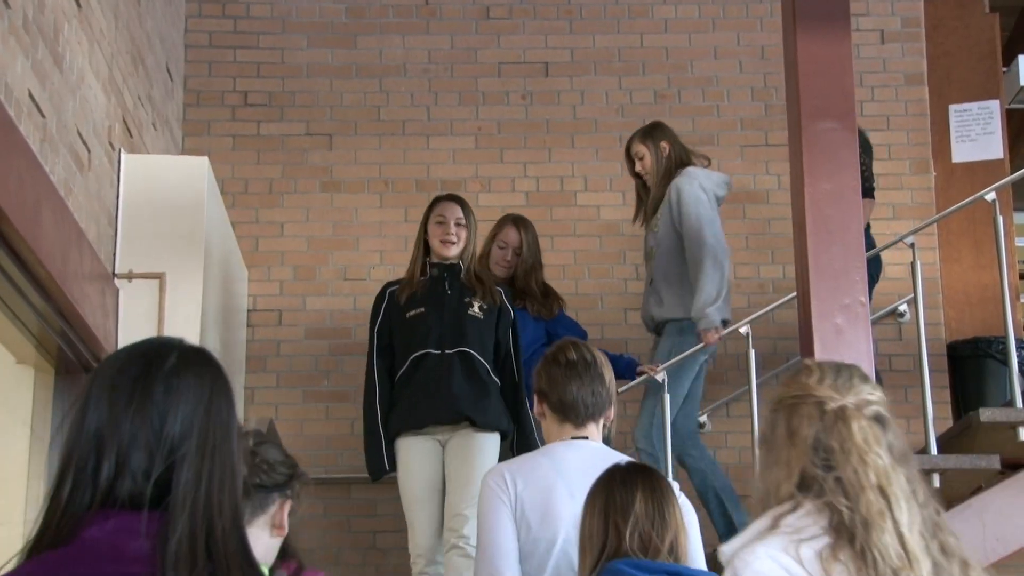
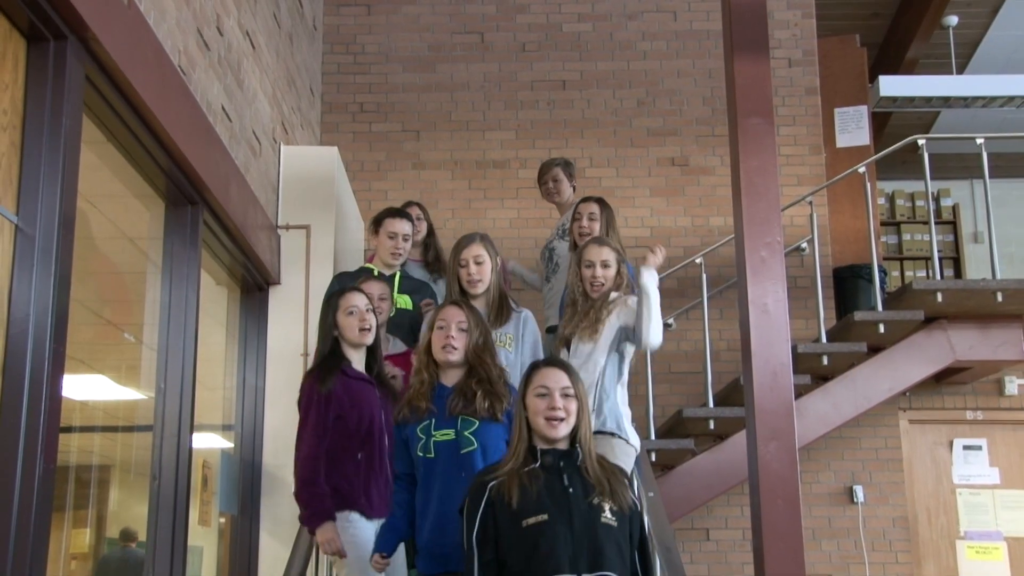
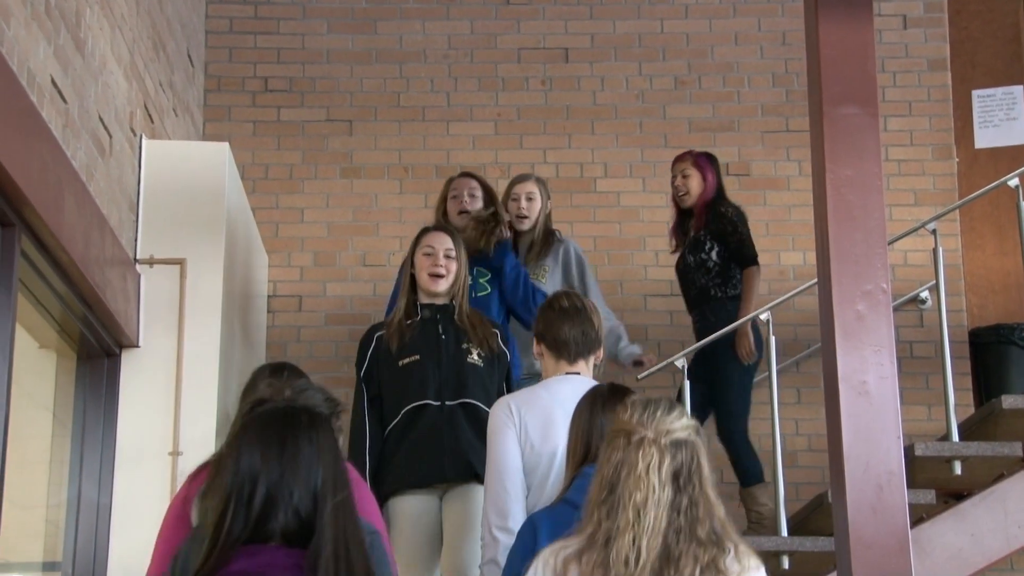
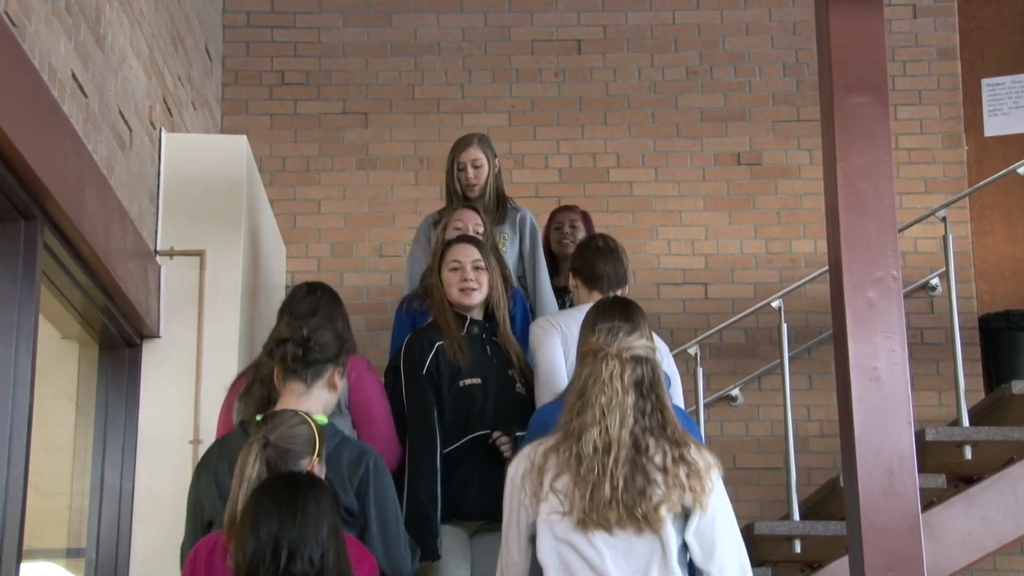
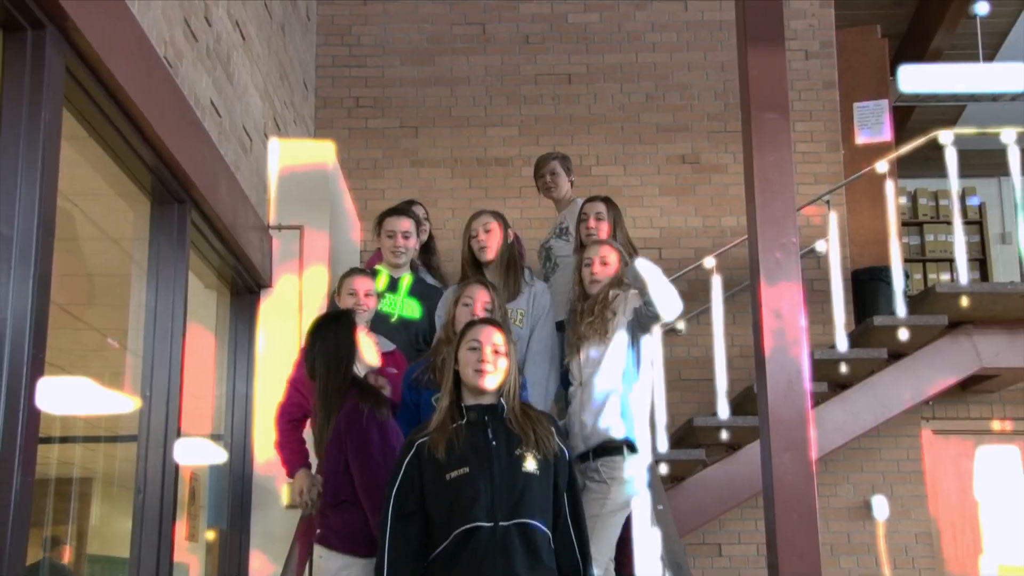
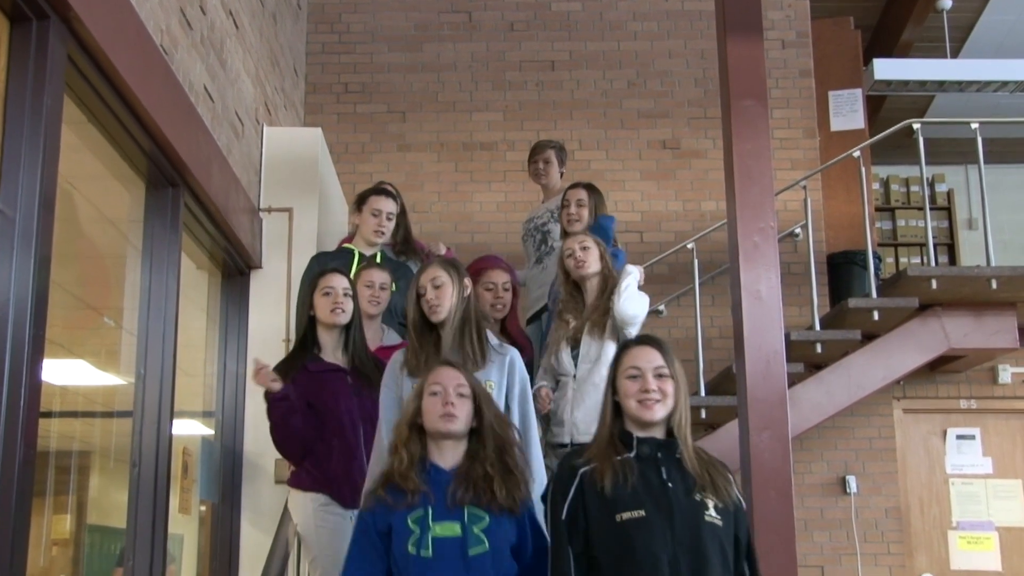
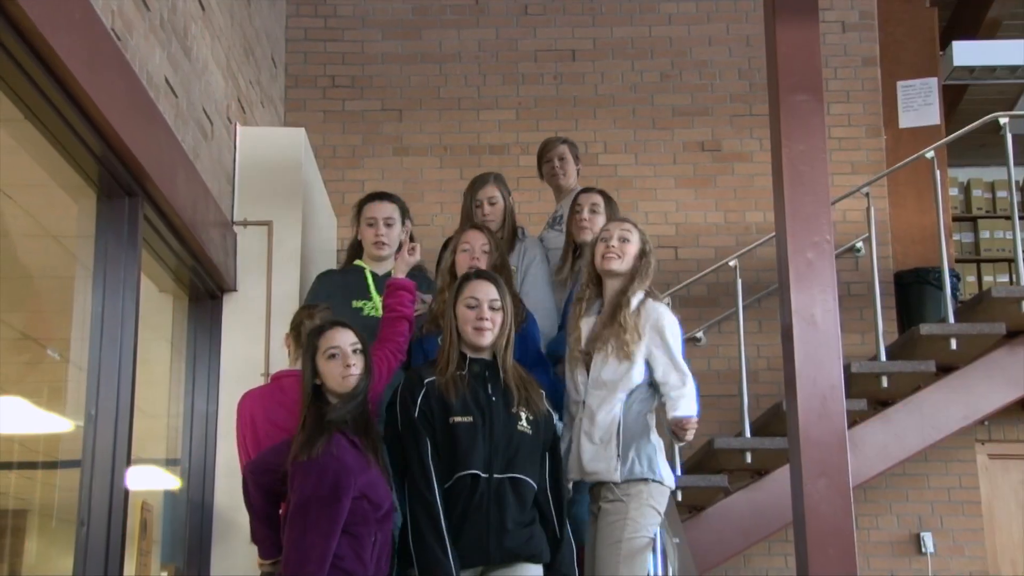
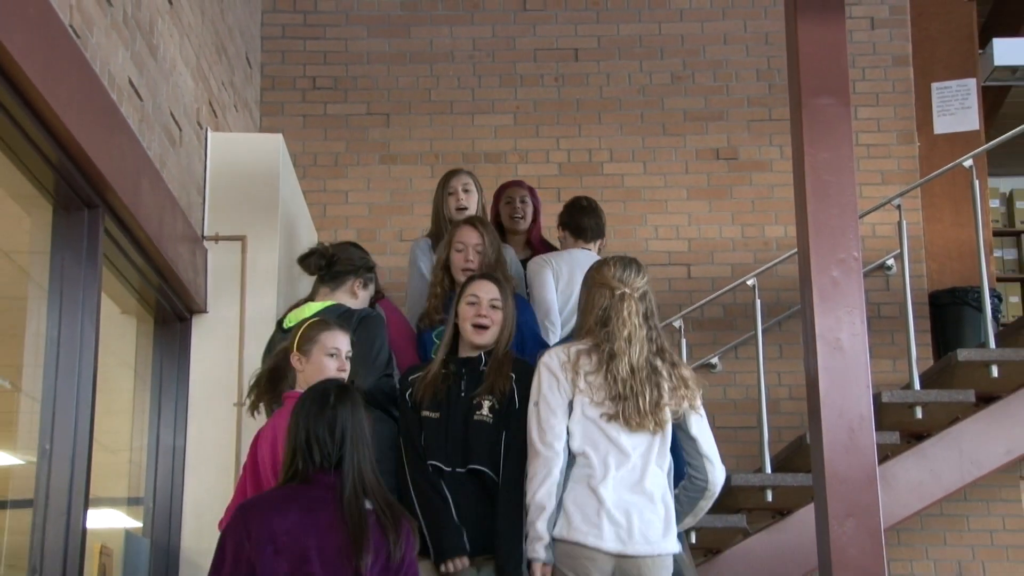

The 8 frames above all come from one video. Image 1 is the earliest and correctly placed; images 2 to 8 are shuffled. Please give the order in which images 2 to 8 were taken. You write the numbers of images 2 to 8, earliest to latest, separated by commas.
3, 4, 8, 7, 5, 2, 6
